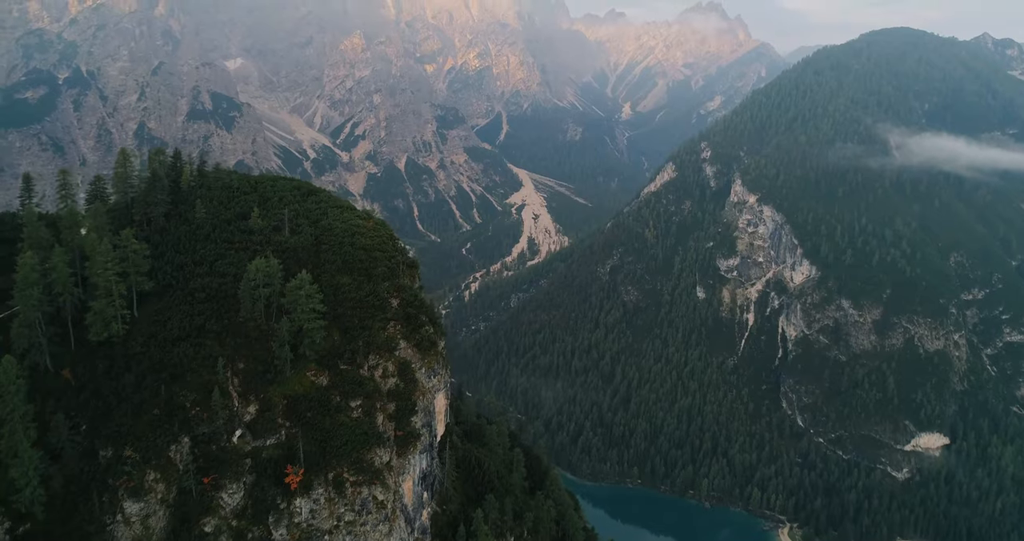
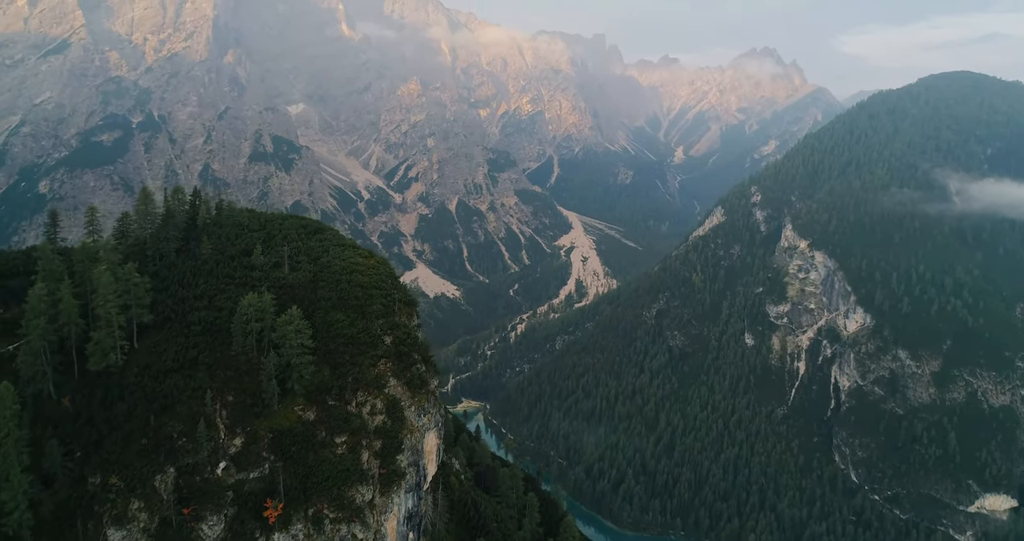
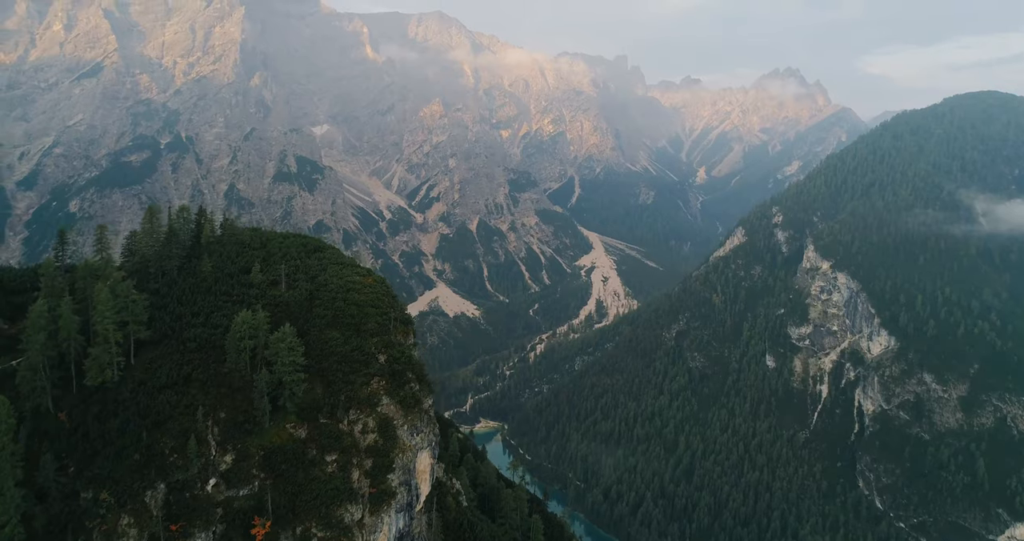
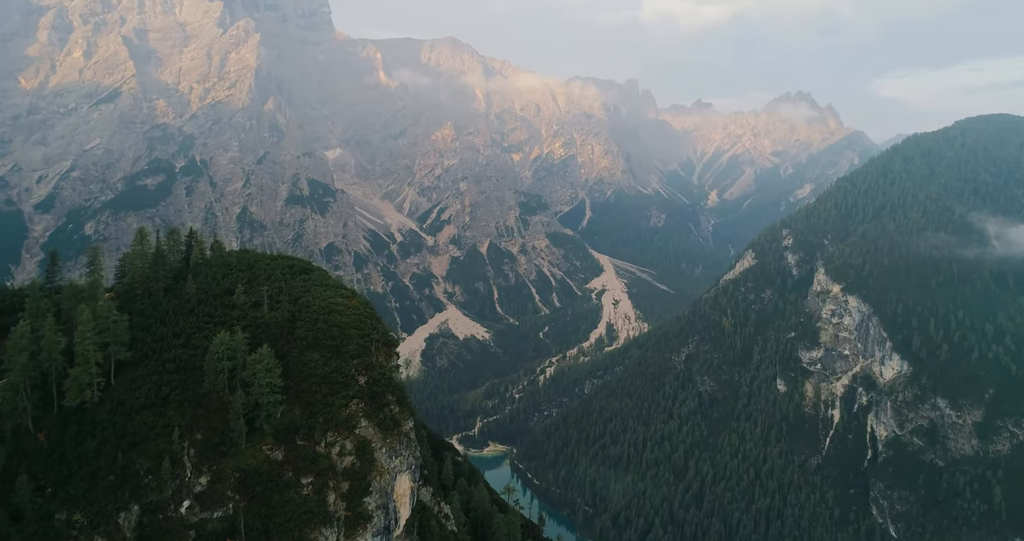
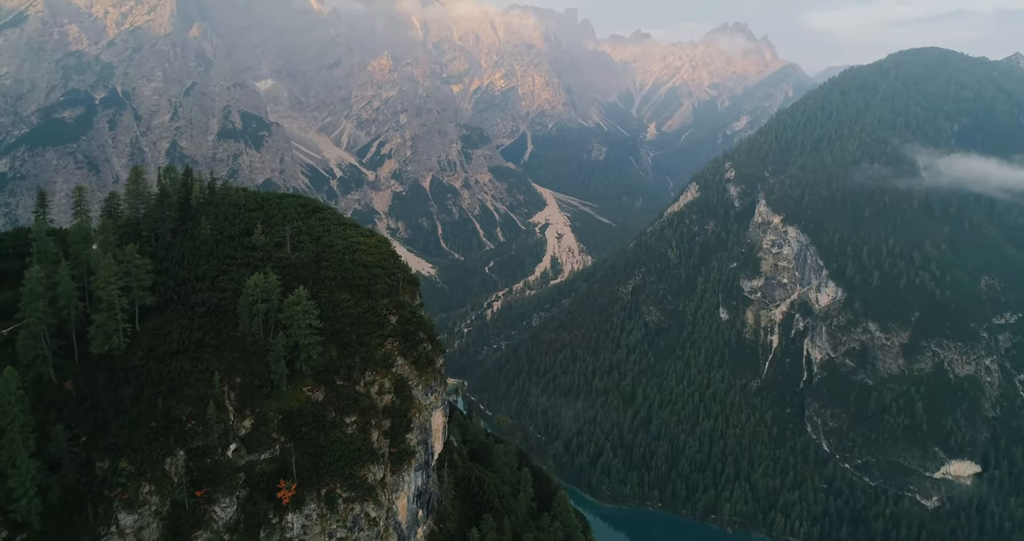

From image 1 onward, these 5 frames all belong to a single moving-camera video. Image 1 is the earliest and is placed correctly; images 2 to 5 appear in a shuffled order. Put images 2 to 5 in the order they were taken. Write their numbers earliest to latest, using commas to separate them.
5, 2, 3, 4
